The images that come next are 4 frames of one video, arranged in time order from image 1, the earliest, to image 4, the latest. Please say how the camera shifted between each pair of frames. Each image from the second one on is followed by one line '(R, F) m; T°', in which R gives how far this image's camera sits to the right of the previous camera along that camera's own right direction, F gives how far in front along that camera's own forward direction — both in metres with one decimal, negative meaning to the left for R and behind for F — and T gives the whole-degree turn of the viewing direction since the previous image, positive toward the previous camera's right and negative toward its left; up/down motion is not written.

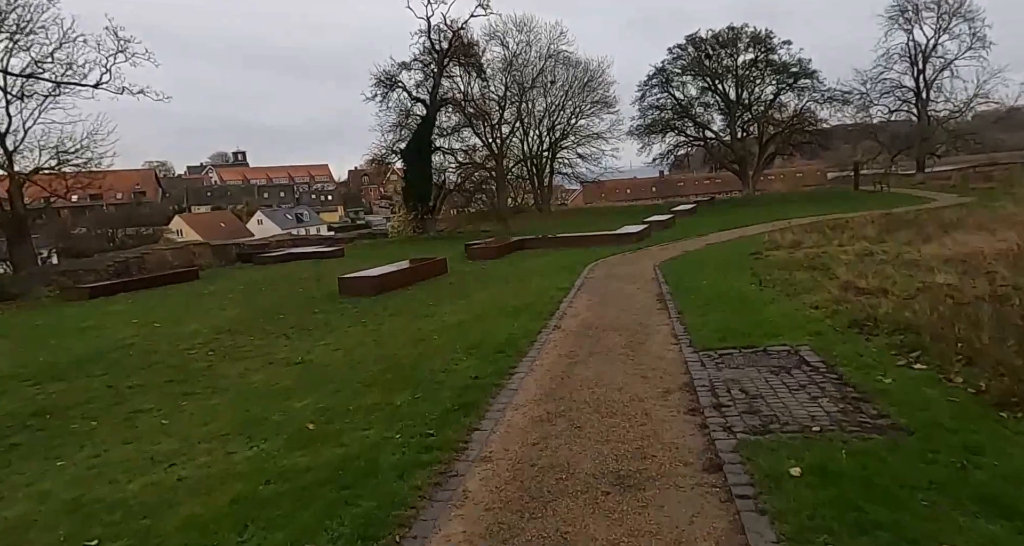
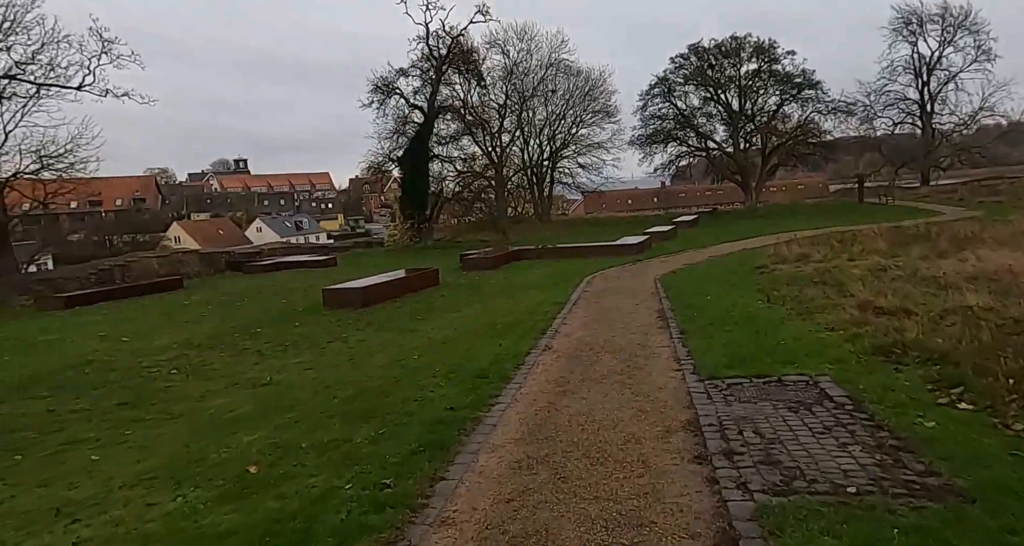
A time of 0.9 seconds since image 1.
(+0.2, +0.7) m; 0°
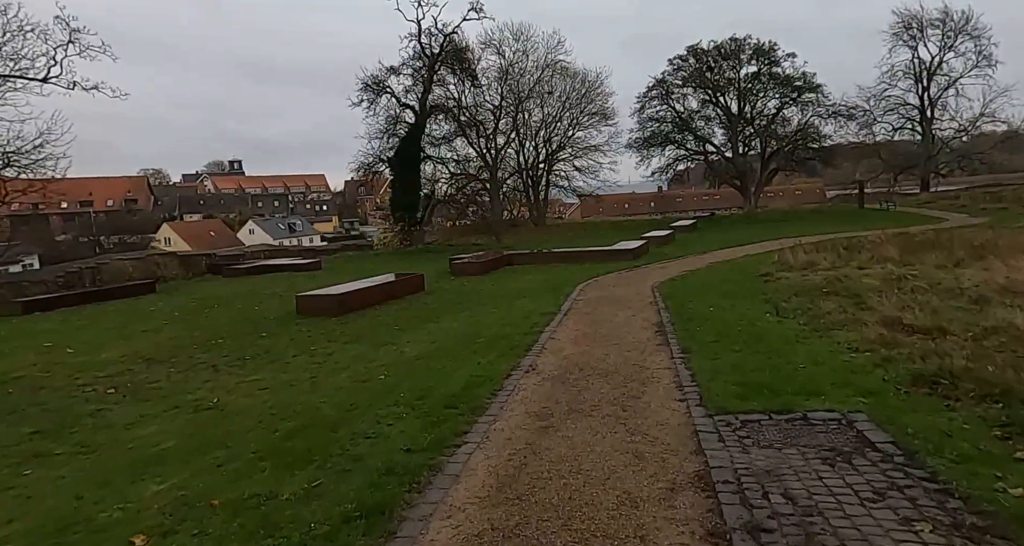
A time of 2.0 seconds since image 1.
(+0.2, +1.0) m; 0°
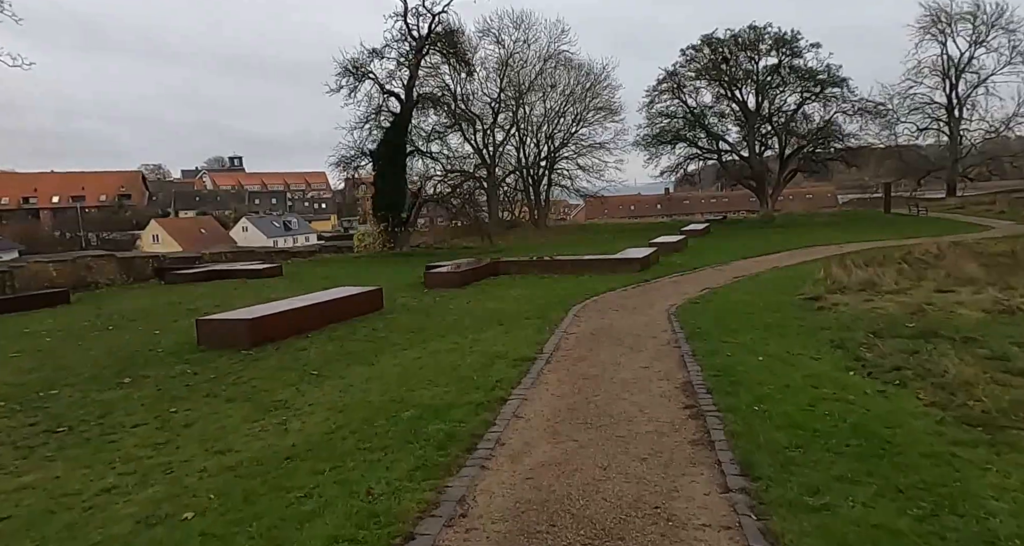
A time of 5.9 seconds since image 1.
(+0.5, +3.4) m; 0°
